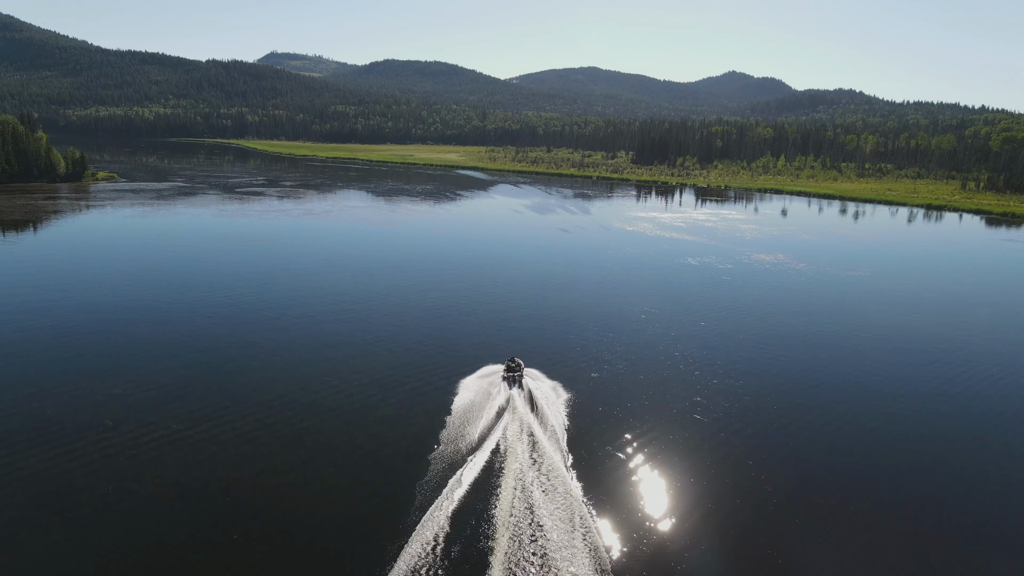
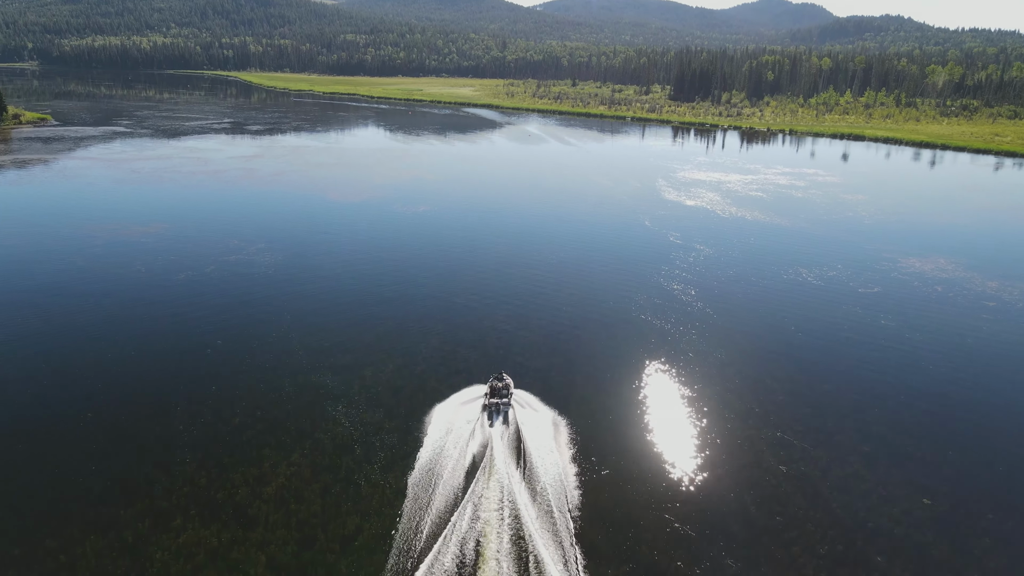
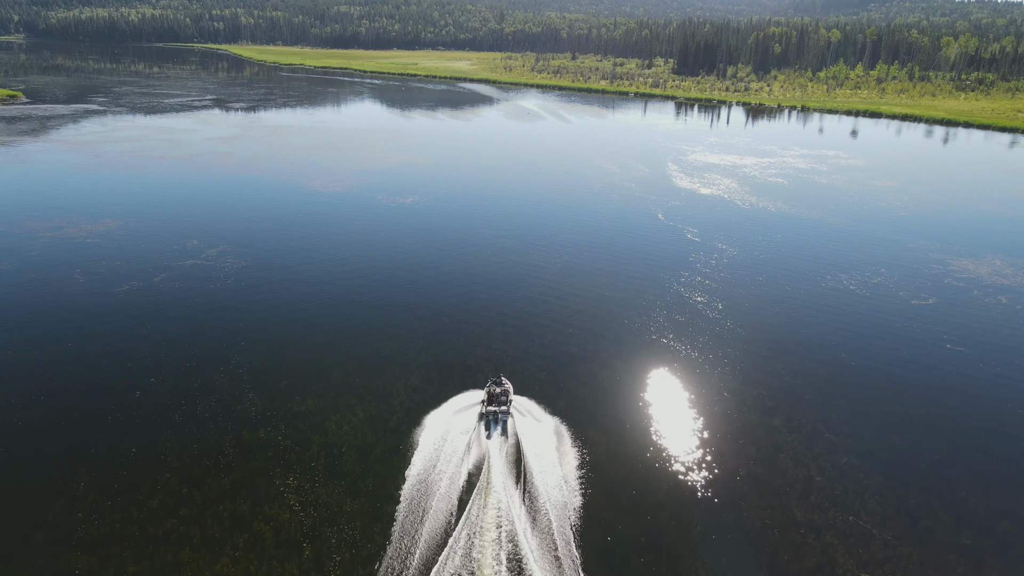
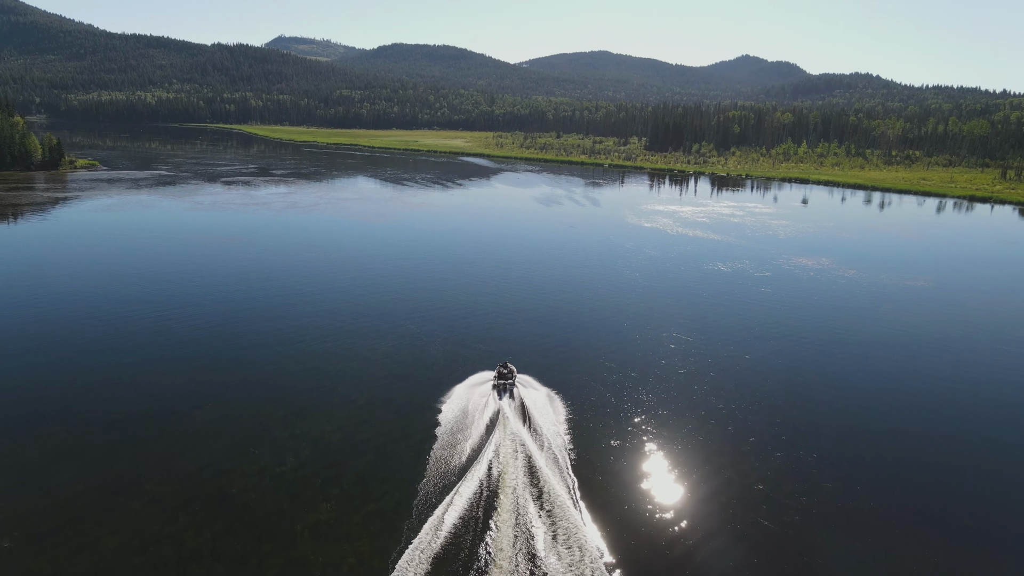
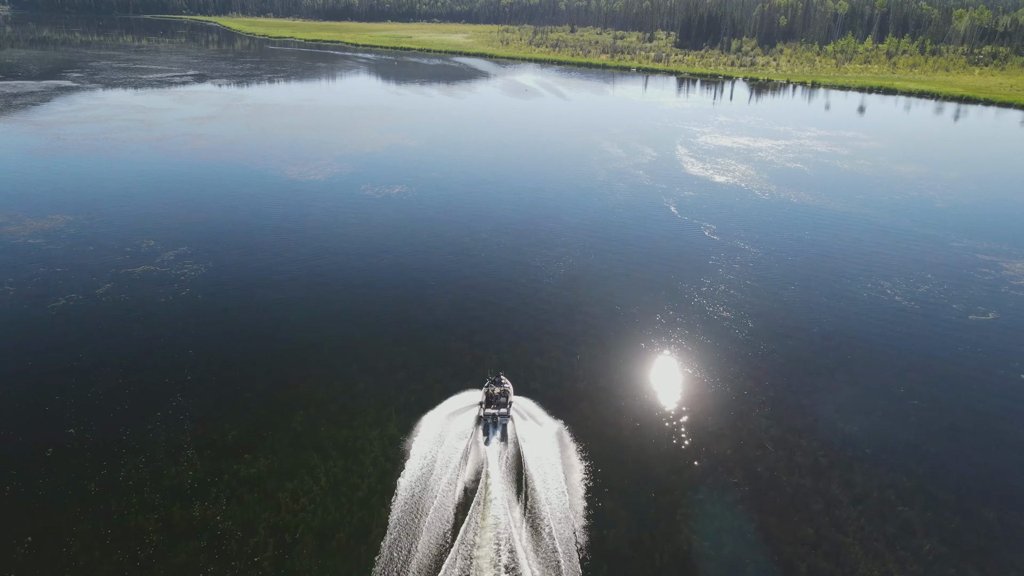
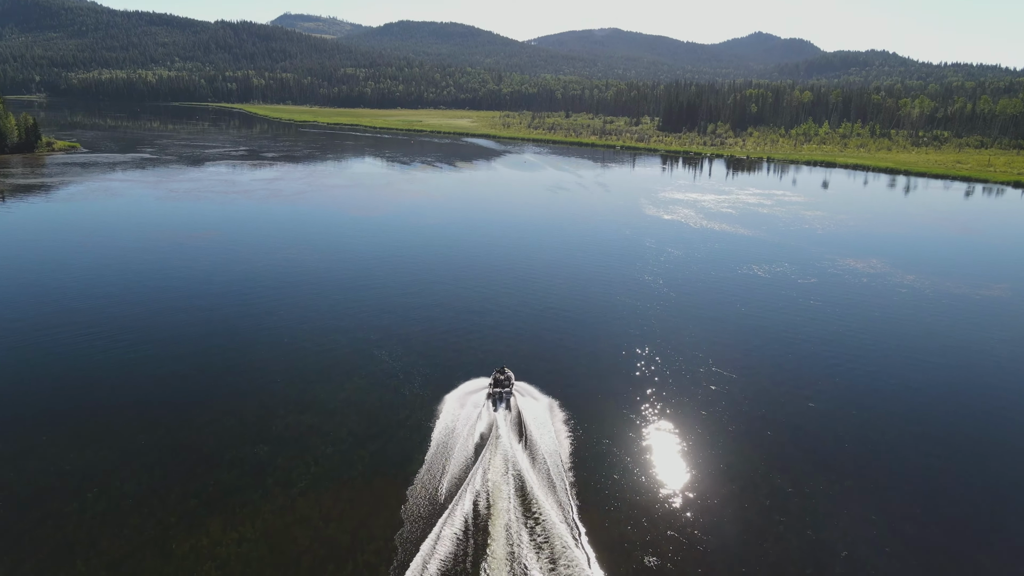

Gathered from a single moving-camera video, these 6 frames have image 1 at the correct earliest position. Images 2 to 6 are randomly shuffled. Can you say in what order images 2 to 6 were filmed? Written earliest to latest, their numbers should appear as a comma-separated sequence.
4, 6, 2, 3, 5
